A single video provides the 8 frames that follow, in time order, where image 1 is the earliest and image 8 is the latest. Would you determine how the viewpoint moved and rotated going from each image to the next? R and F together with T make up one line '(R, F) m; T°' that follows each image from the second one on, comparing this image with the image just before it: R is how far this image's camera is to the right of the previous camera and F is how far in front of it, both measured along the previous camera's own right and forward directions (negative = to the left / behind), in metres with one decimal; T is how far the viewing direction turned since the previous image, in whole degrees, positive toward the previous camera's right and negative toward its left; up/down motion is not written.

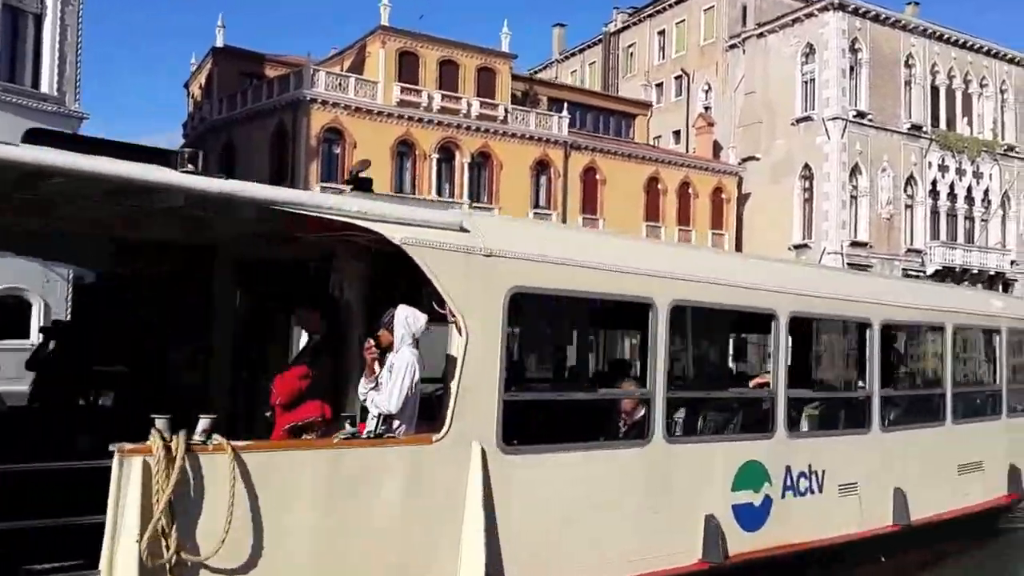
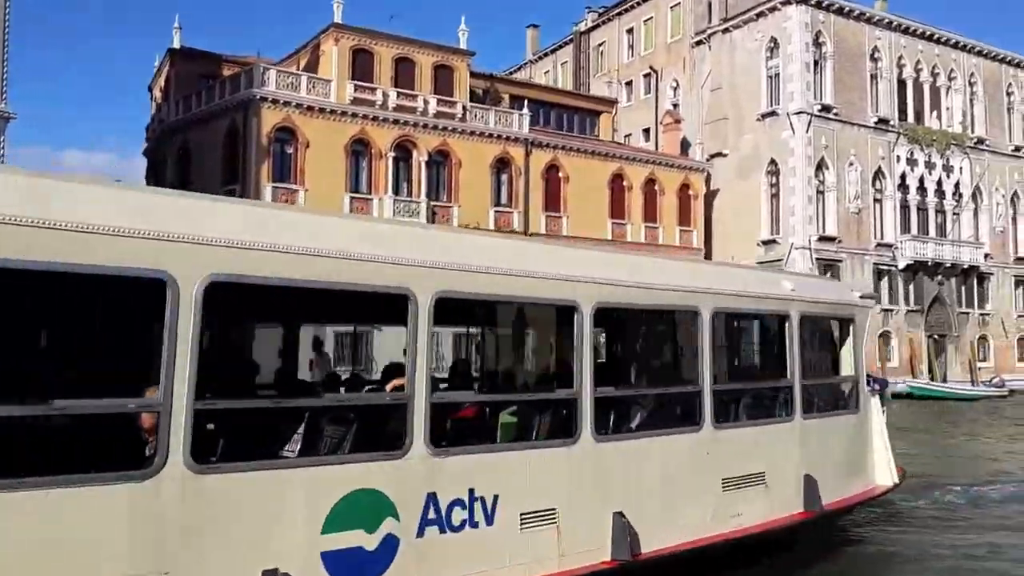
(+1.2, +0.4) m; 0°
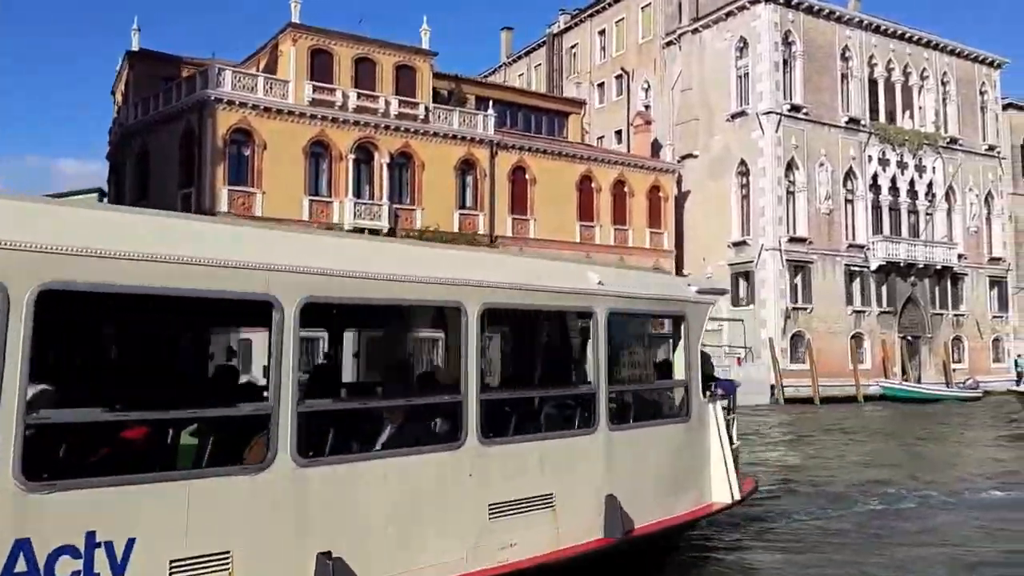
(+0.9, +0.5) m; 0°
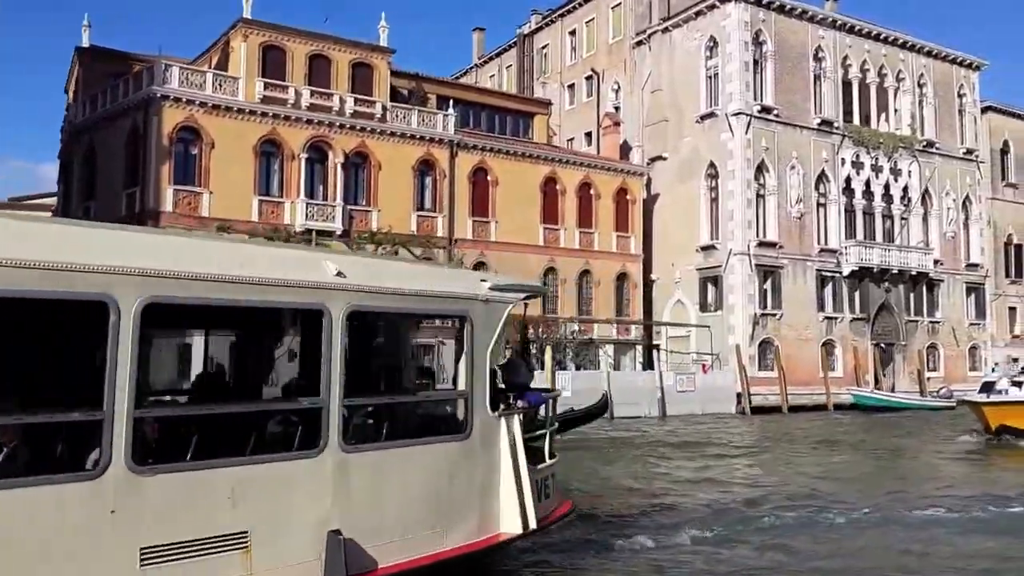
(+1.1, +0.9) m; 0°
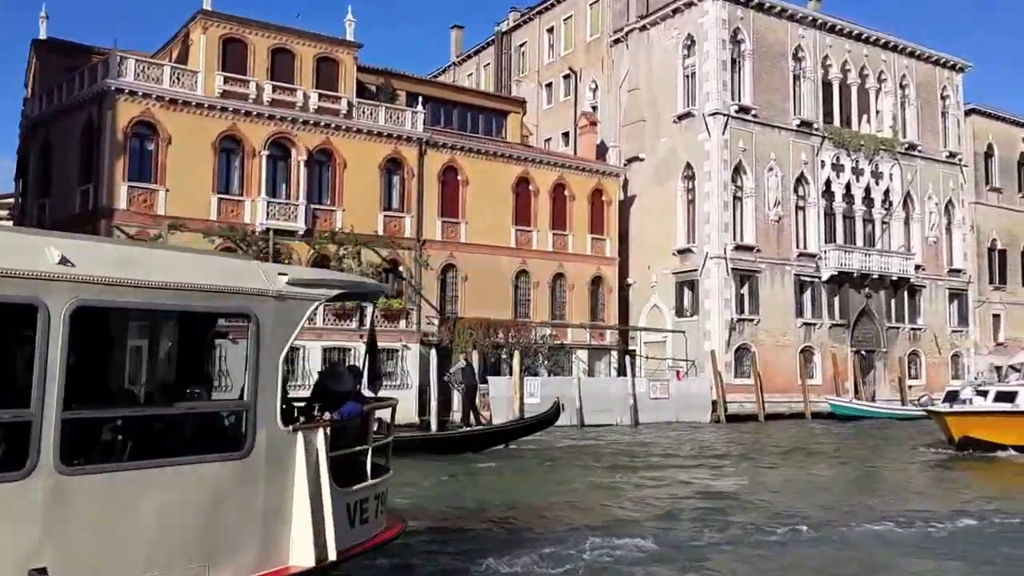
(+0.7, +0.8) m; 0°
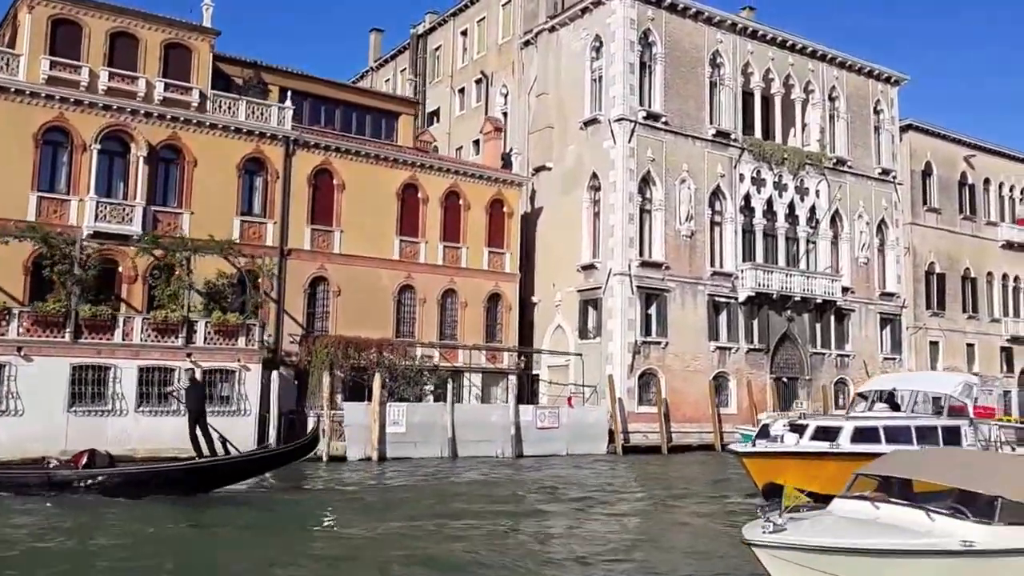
(+3.0, +2.9) m; +1°
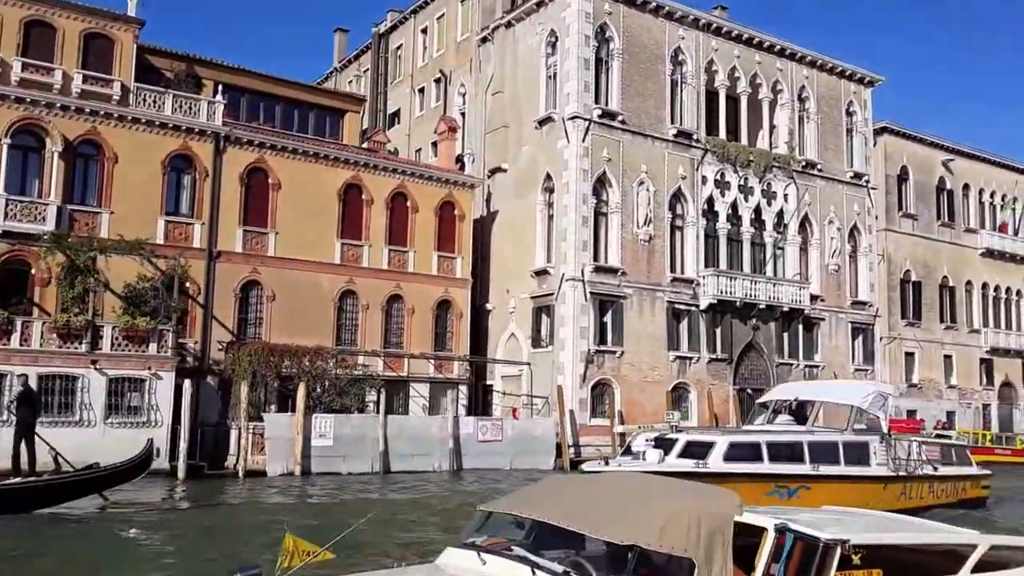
(+1.6, +1.4) m; 0°
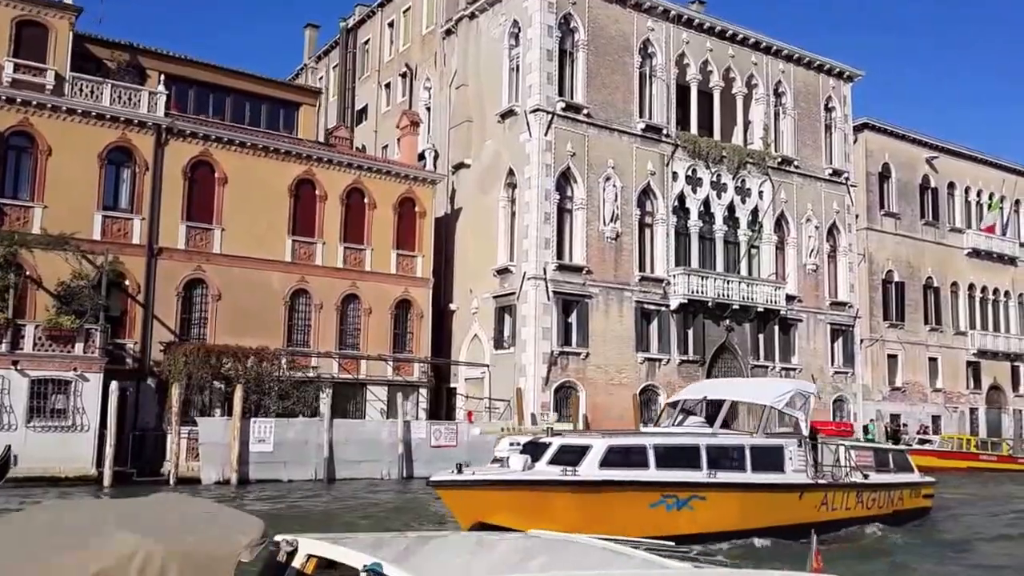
(+1.2, +1.1) m; 0°
